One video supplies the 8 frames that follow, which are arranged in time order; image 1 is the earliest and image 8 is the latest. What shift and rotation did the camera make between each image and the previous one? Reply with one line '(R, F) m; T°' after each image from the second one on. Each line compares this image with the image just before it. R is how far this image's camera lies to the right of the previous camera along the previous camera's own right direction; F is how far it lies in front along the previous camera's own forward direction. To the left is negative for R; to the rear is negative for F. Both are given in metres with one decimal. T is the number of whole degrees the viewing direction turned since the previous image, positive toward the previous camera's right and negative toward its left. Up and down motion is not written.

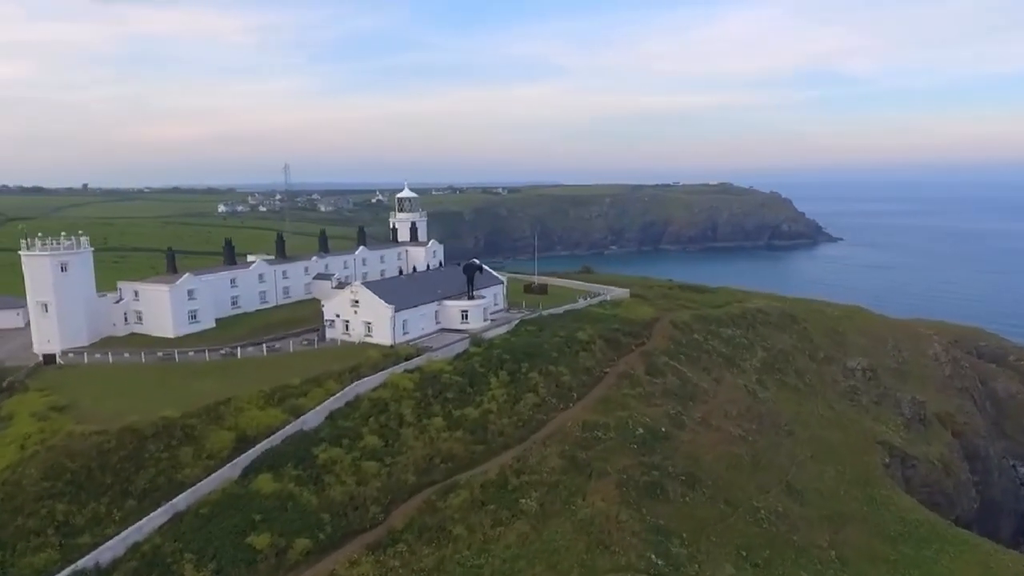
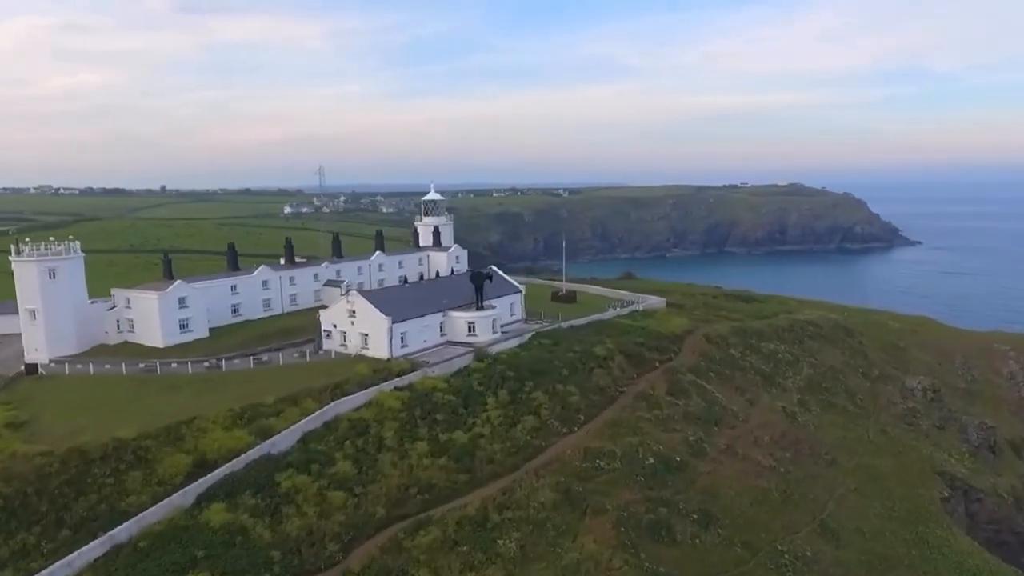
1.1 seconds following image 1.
(+3.4, +3.7) m; -5°
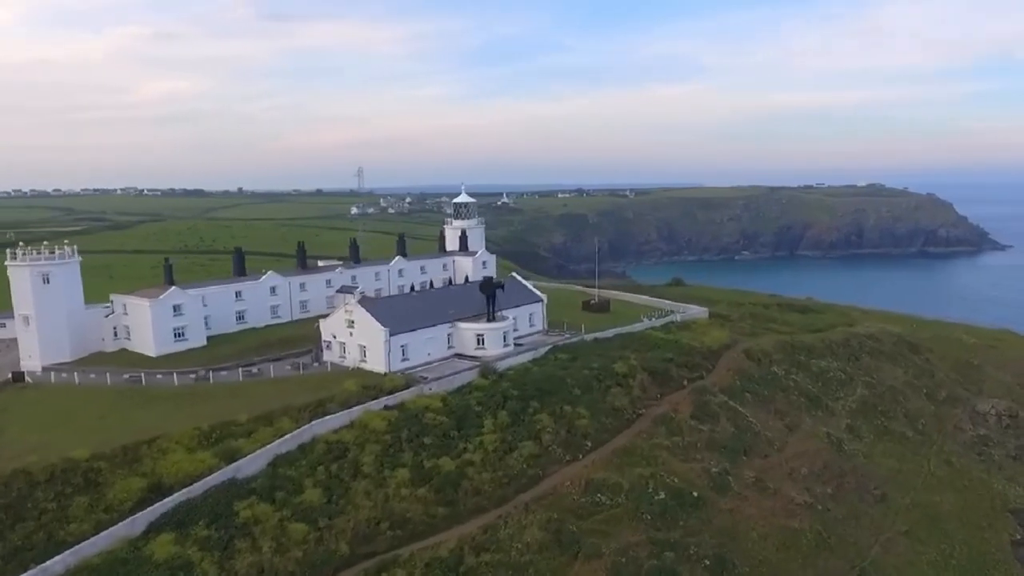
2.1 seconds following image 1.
(+3.3, +3.6) m; -5°
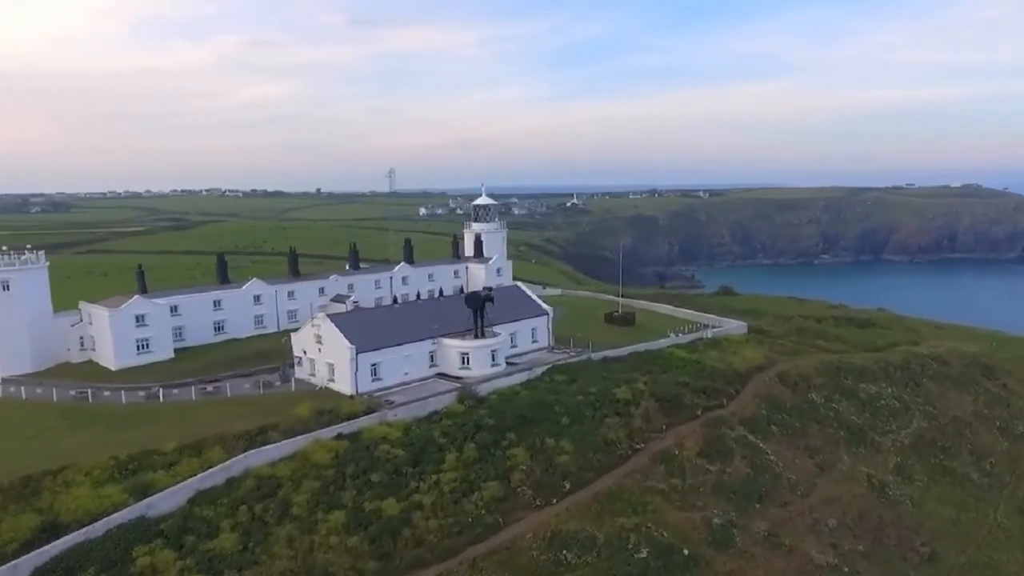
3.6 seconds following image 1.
(+4.5, +4.9) m; -6°
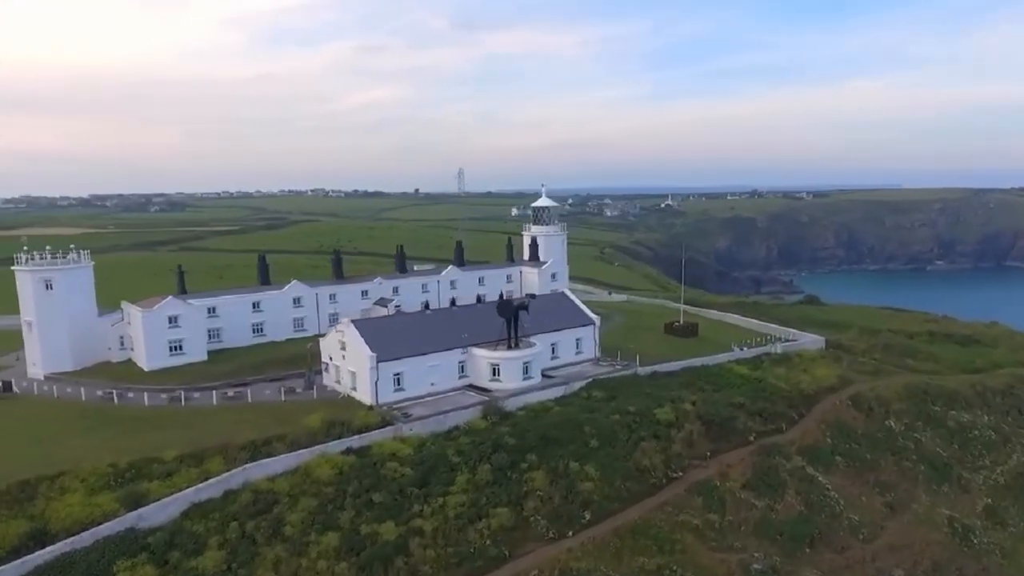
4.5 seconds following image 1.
(+3.0, +2.7) m; -7°
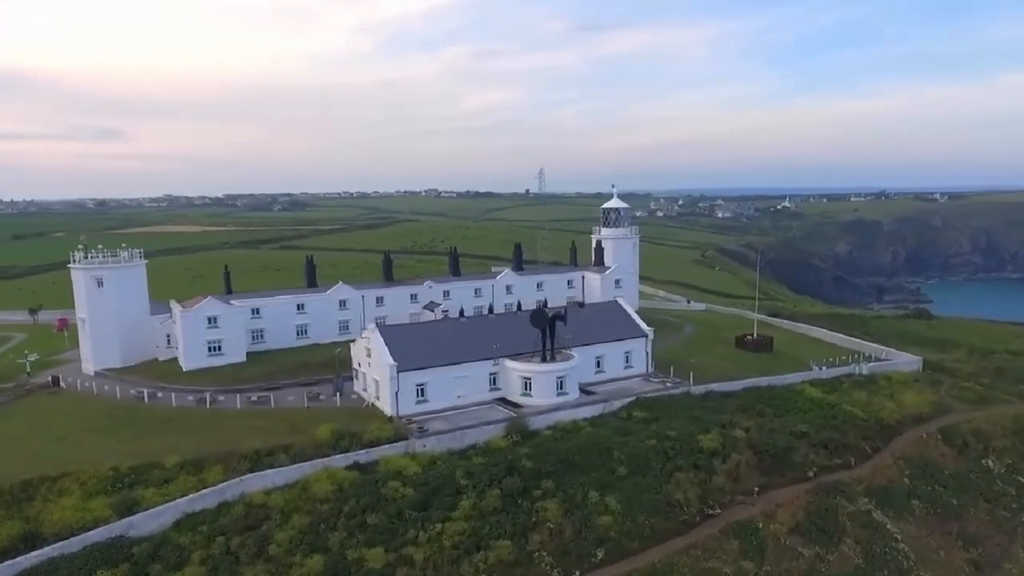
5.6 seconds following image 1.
(+3.5, +2.8) m; -8°
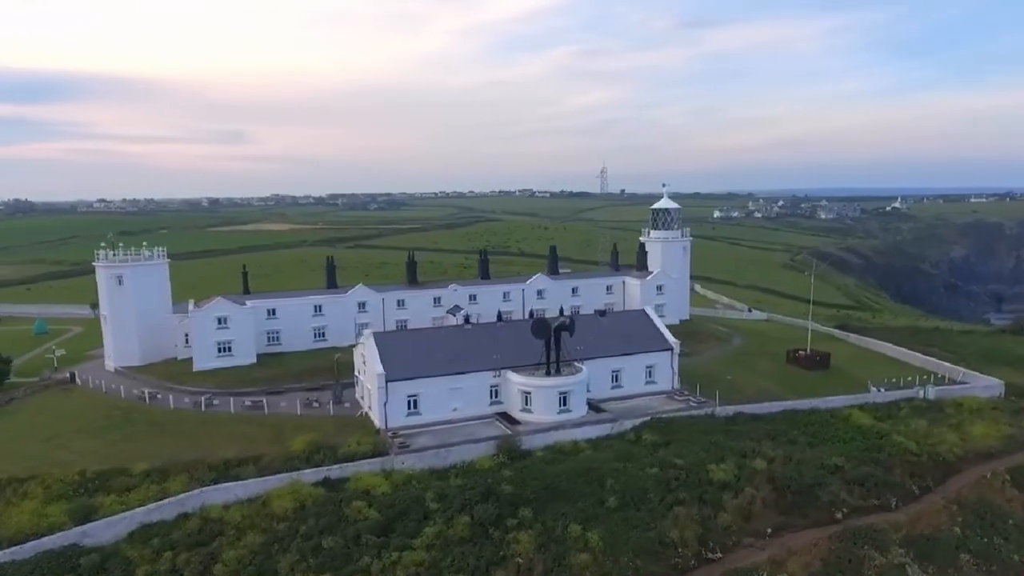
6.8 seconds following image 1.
(+4.1, +2.8) m; -7°
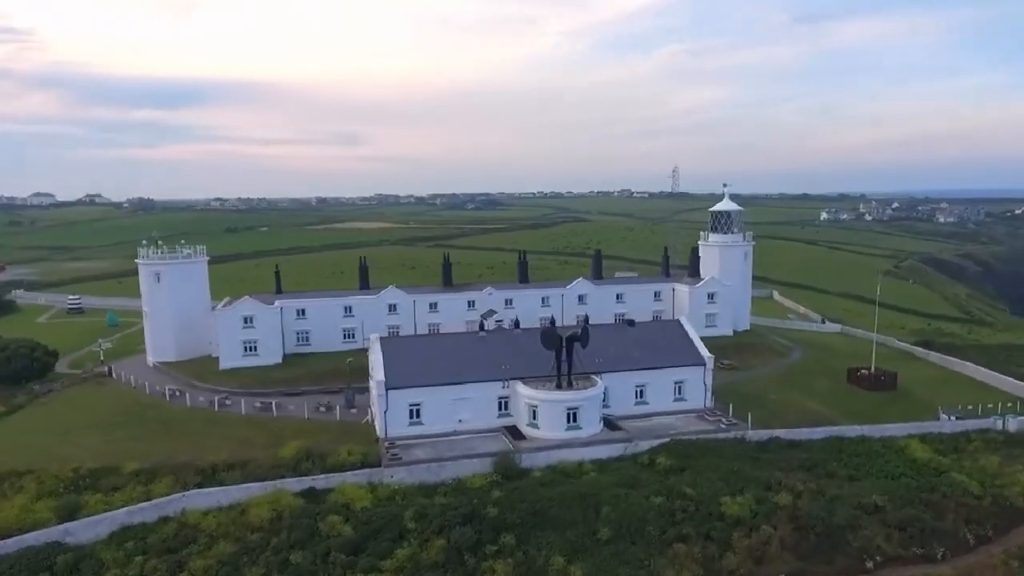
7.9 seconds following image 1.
(+3.6, +2.1) m; -8°
